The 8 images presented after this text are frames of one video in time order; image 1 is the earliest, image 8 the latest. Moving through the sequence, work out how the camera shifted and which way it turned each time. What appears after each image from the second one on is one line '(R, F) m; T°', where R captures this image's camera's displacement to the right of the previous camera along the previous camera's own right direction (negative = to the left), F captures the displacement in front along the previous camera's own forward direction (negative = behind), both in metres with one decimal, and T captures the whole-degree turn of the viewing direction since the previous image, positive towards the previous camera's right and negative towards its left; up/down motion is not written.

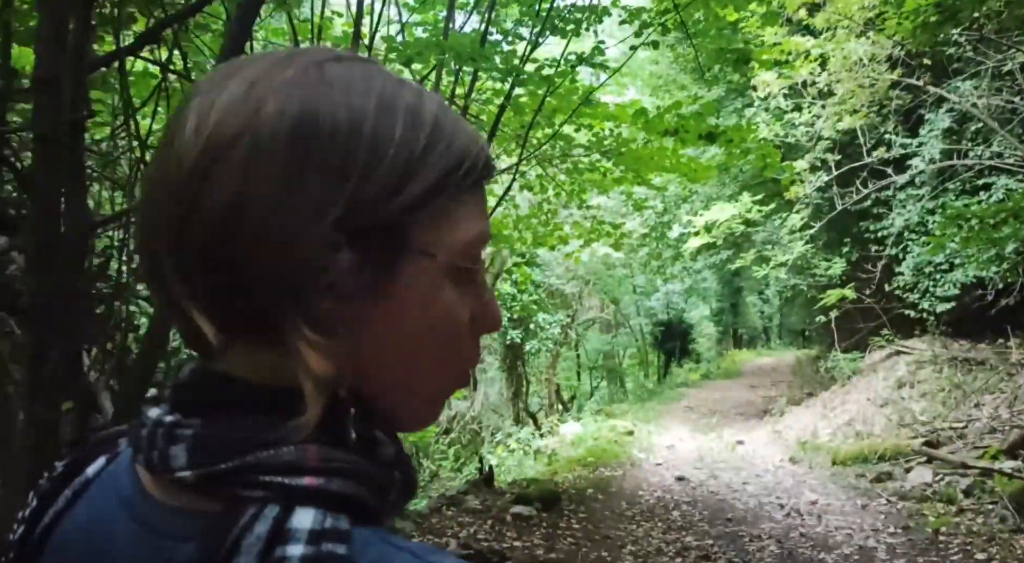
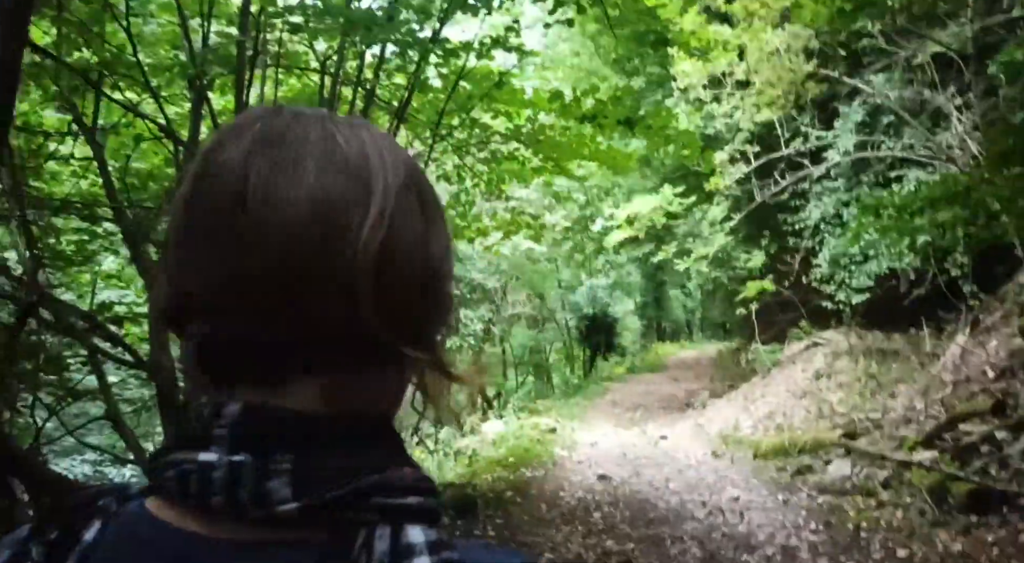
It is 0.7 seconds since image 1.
(+0.1, +0.2) m; +5°
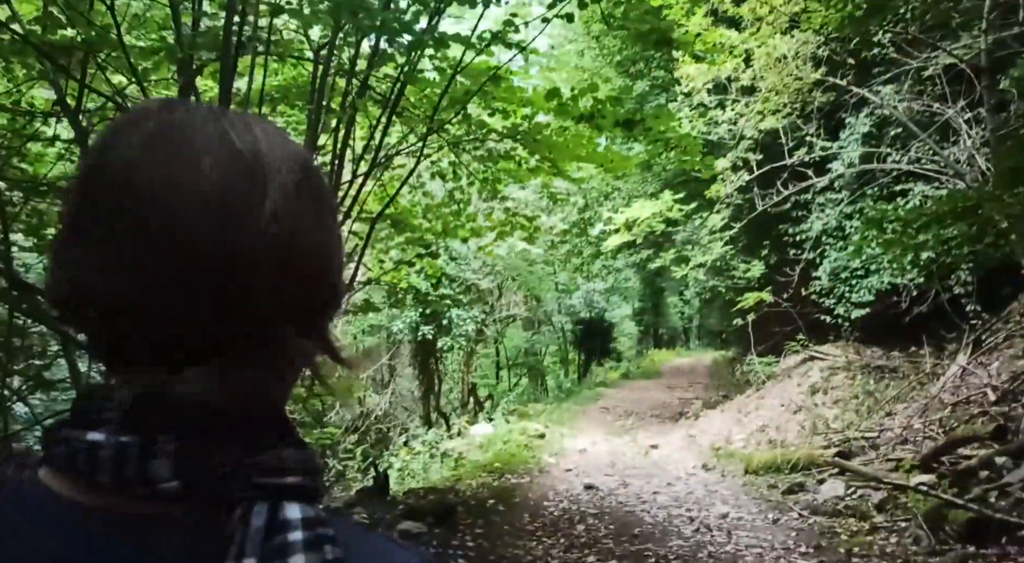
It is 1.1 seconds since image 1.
(+0.1, +0.2) m; 0°
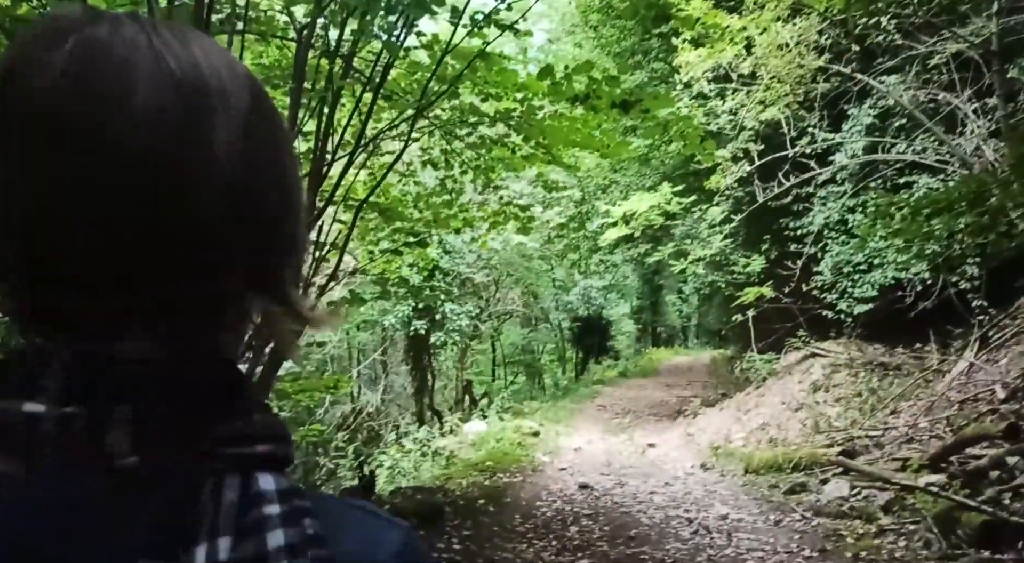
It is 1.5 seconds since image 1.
(0.0, +0.2) m; 0°
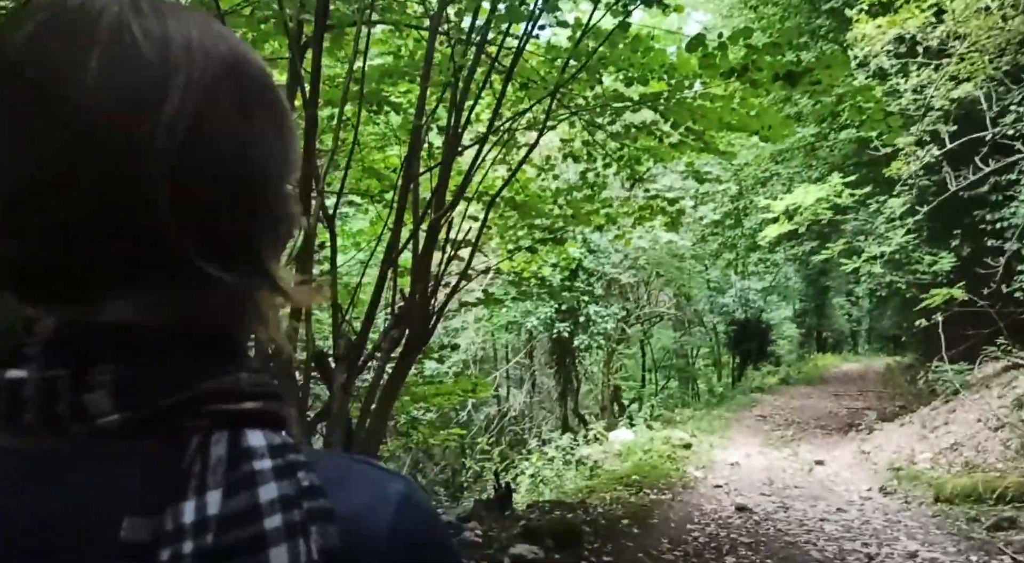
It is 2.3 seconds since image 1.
(0.0, +0.5) m; -10°
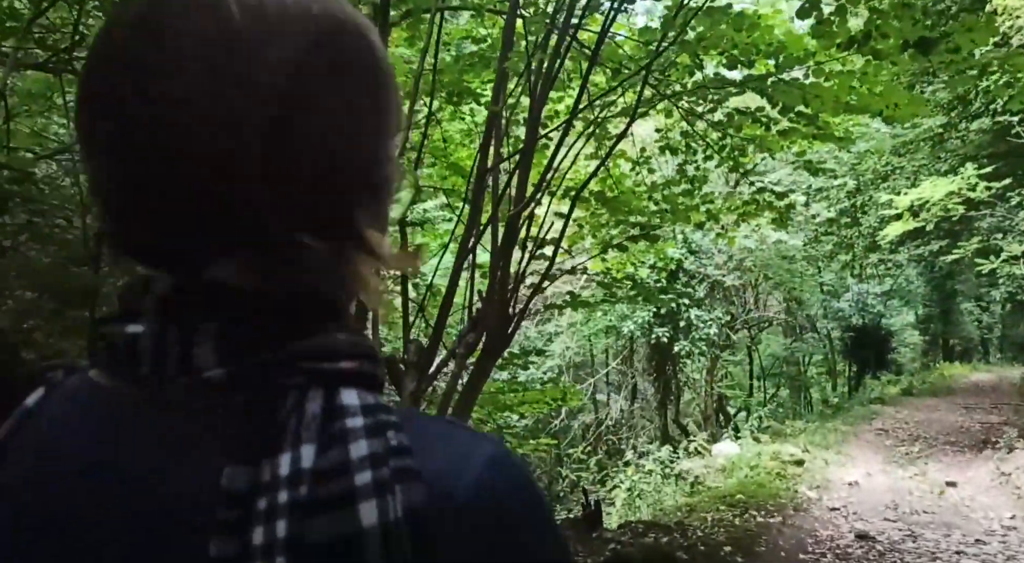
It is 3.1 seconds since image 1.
(+0.1, +0.4) m; -7°
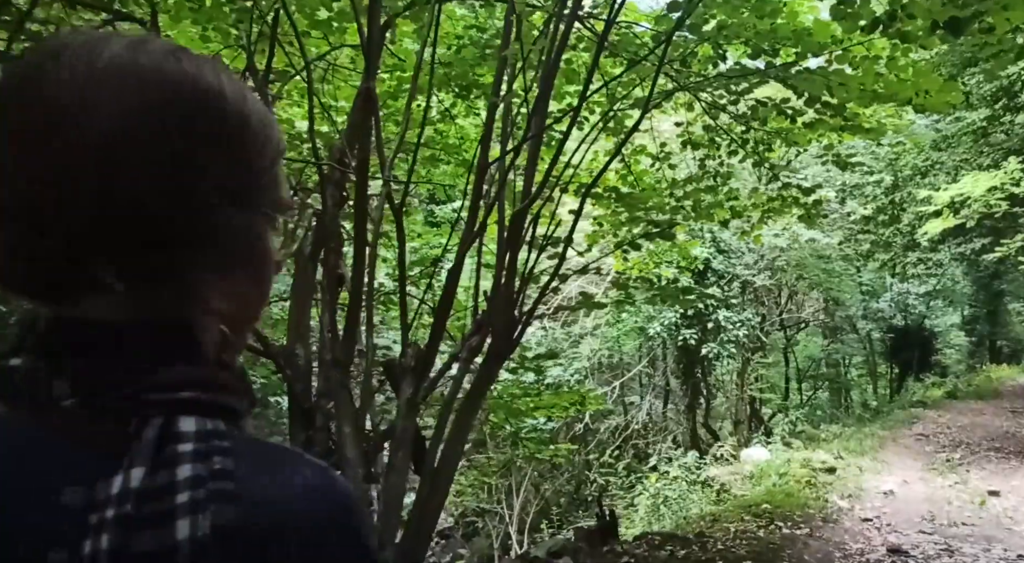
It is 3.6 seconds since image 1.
(+0.1, +0.2) m; -2°
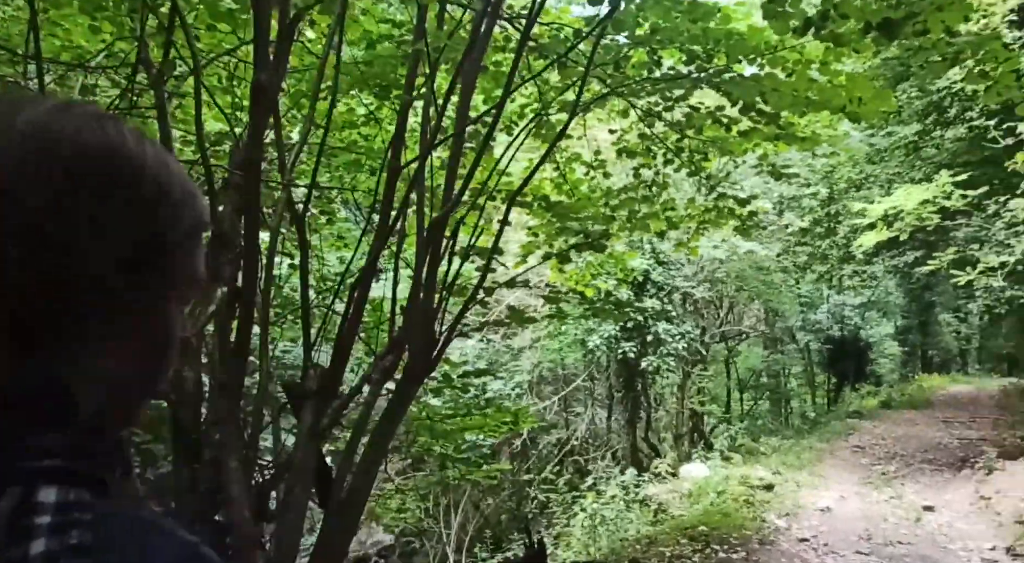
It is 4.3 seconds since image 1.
(+0.1, +0.3) m; +4°
